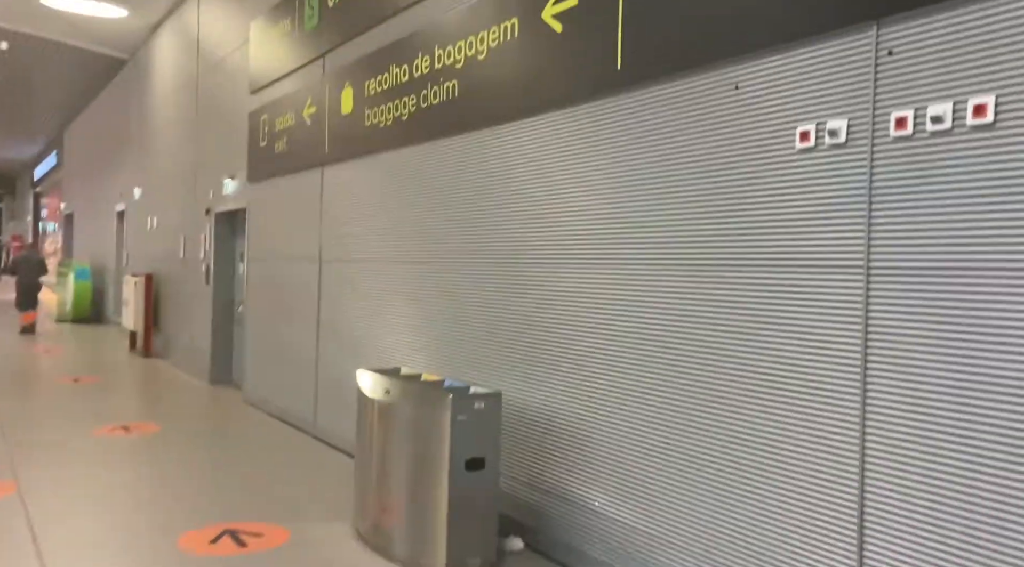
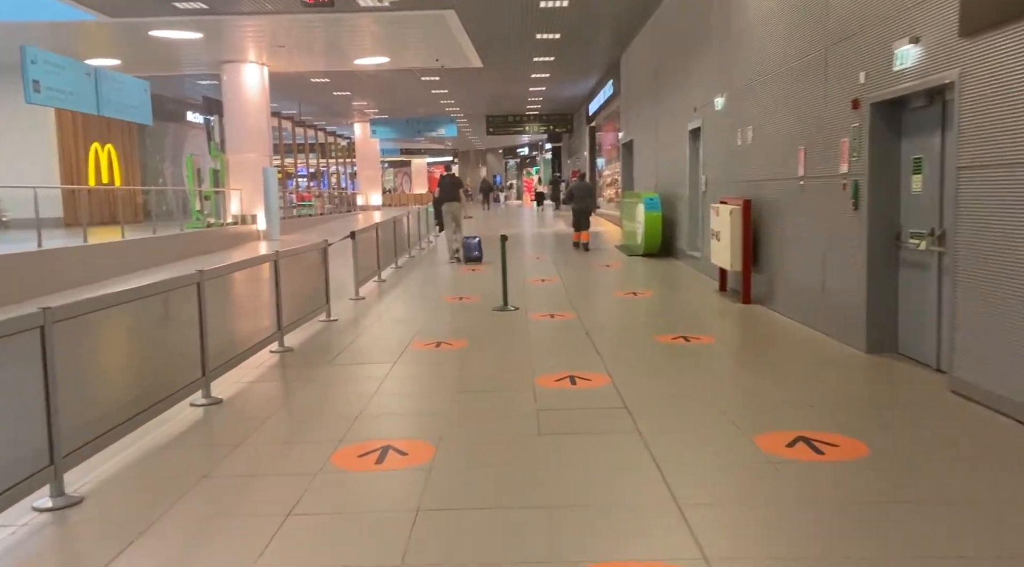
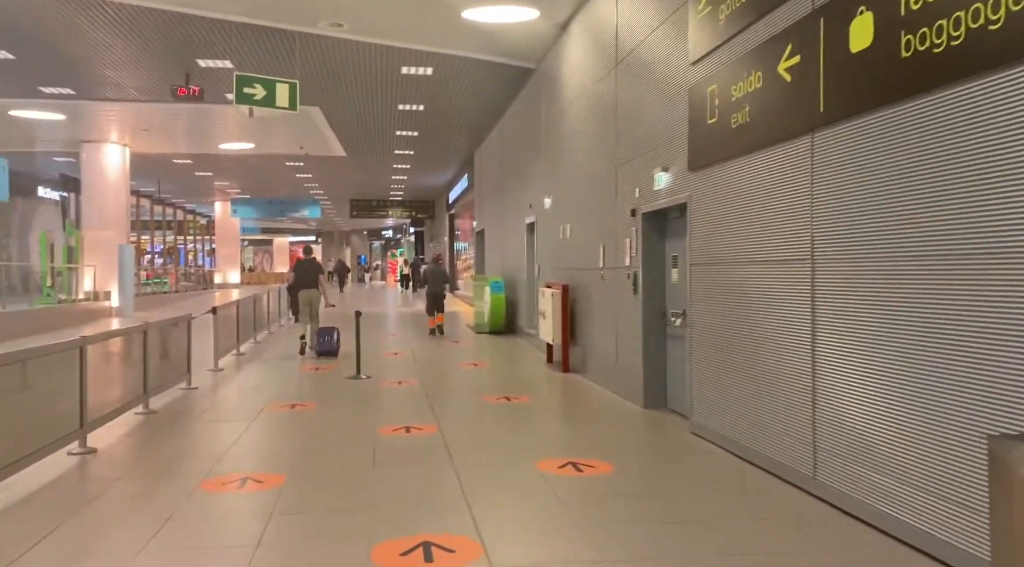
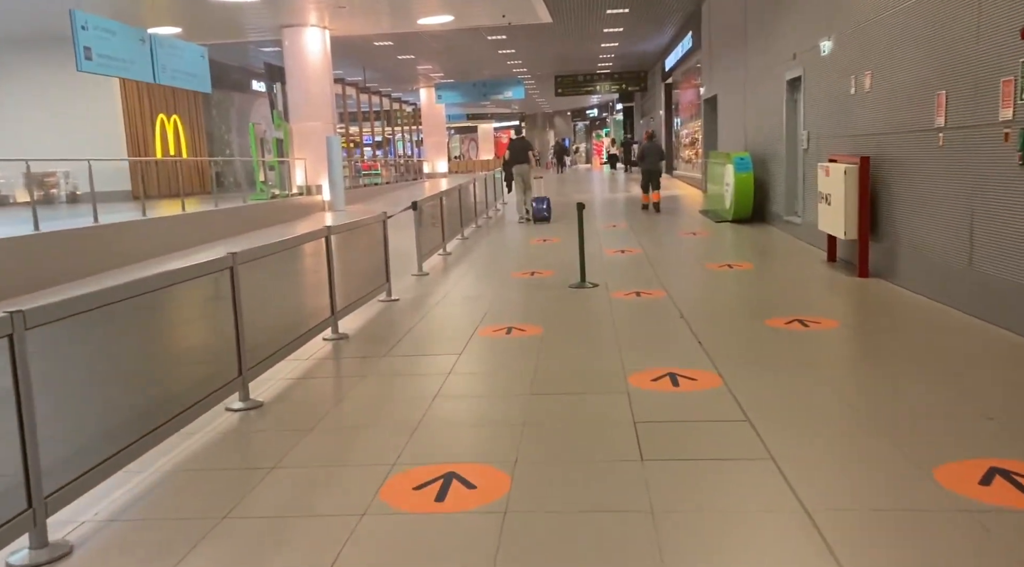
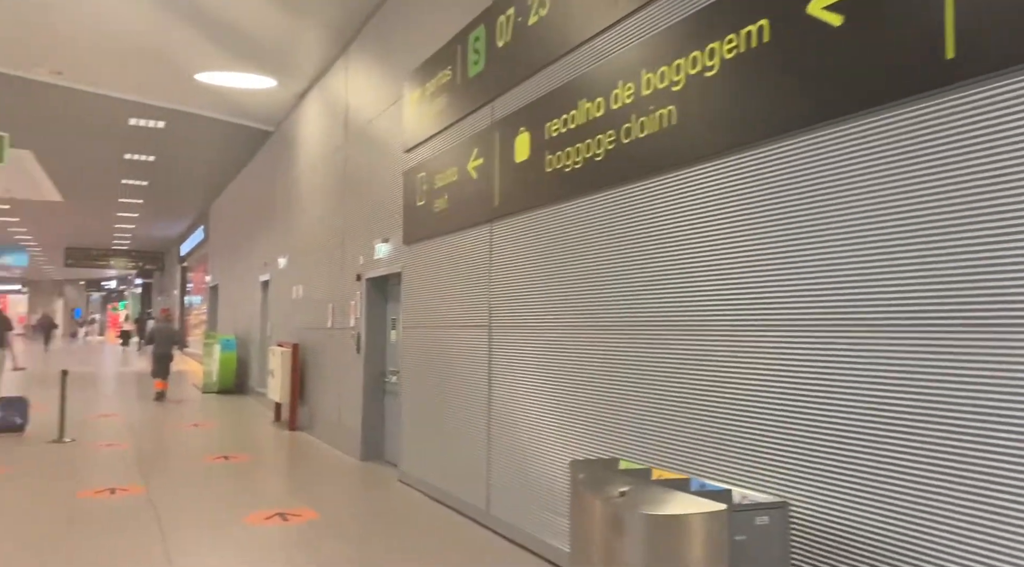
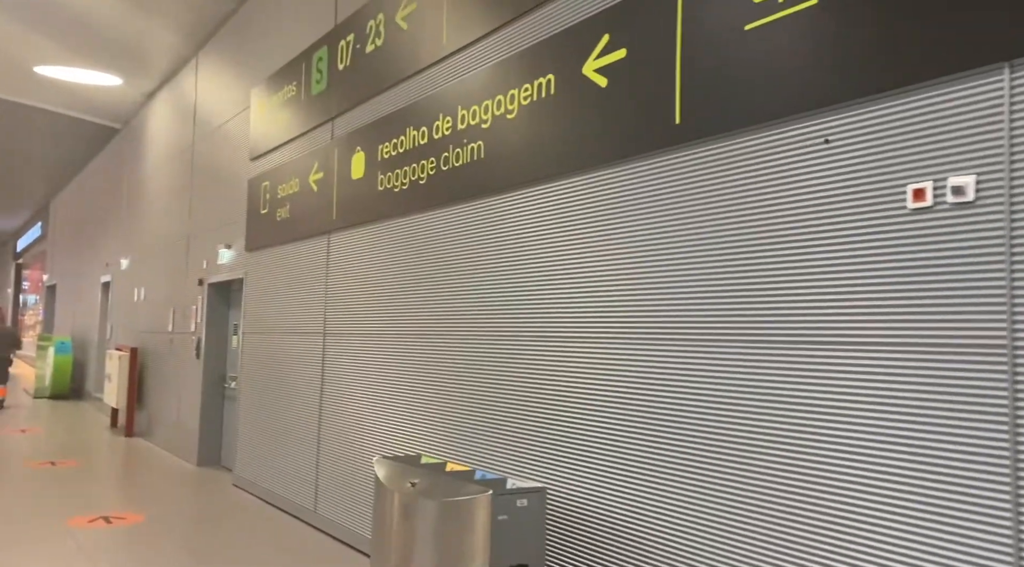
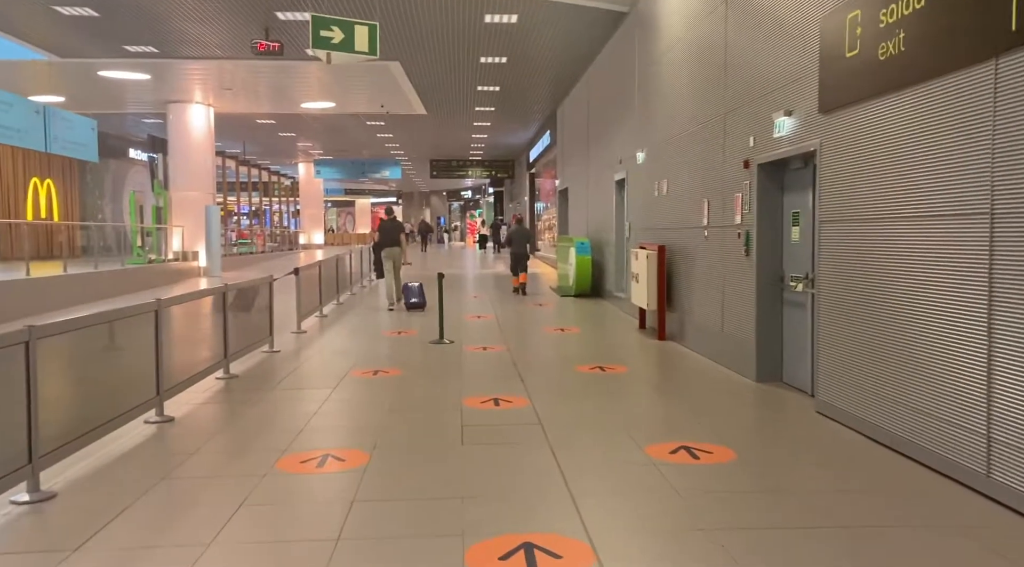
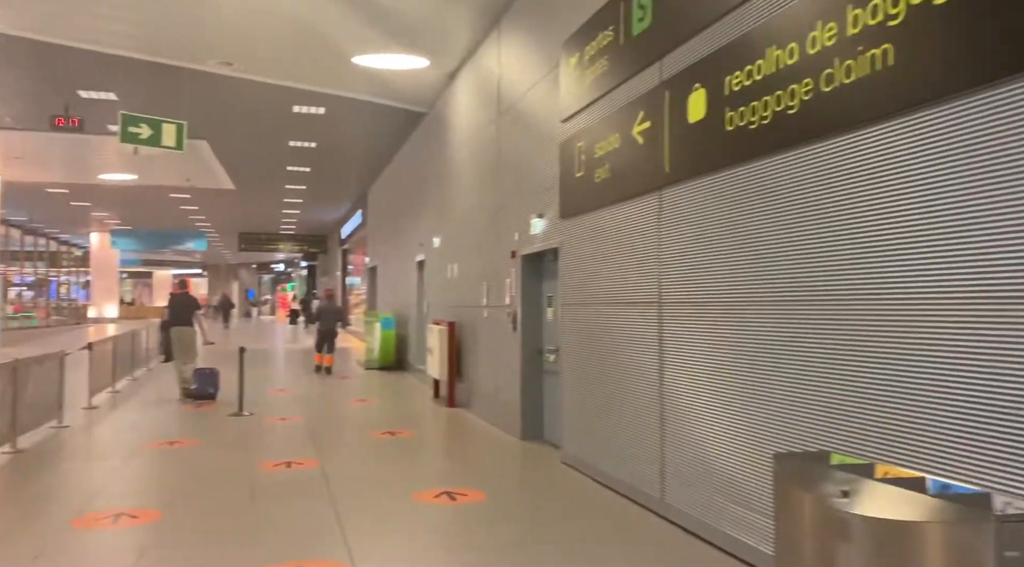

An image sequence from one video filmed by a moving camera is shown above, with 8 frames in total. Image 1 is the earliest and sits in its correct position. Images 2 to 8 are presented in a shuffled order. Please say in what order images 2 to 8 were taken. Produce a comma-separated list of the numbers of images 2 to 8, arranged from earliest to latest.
6, 5, 8, 3, 7, 2, 4
